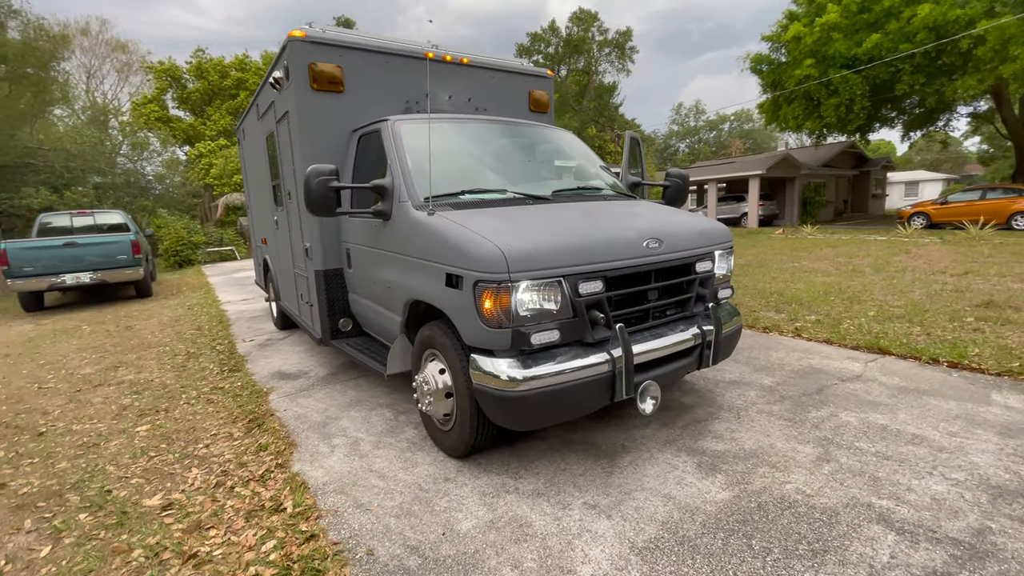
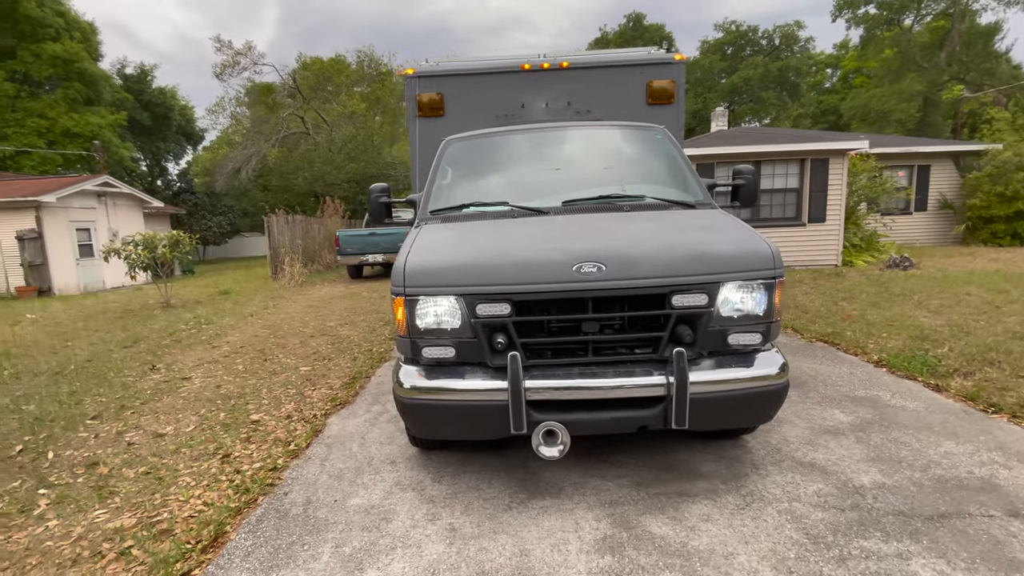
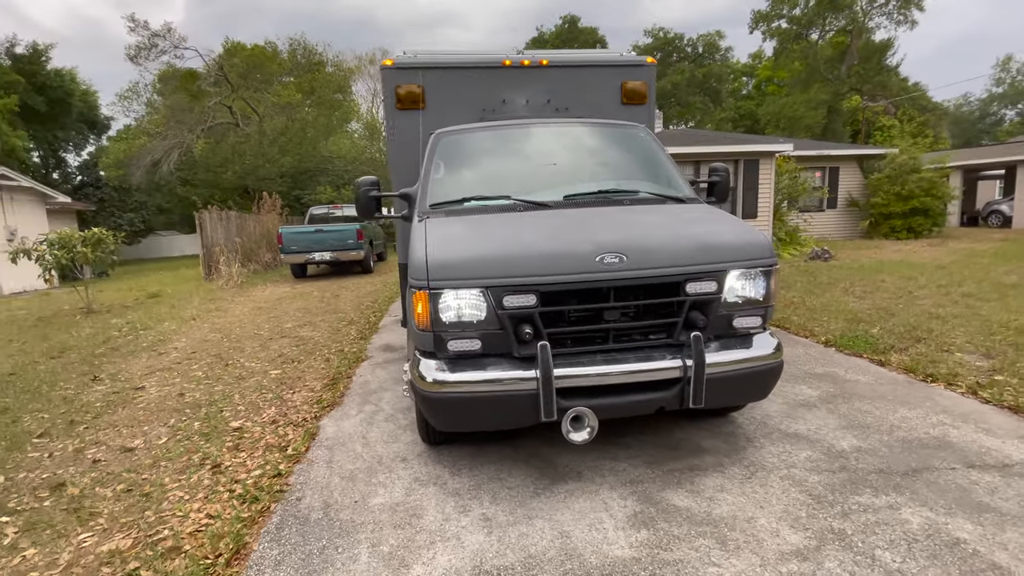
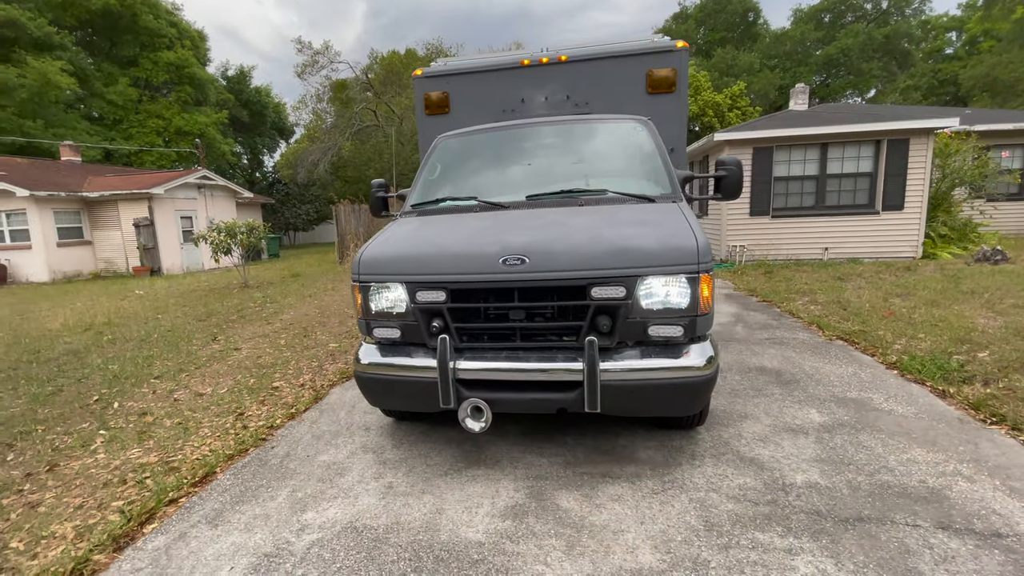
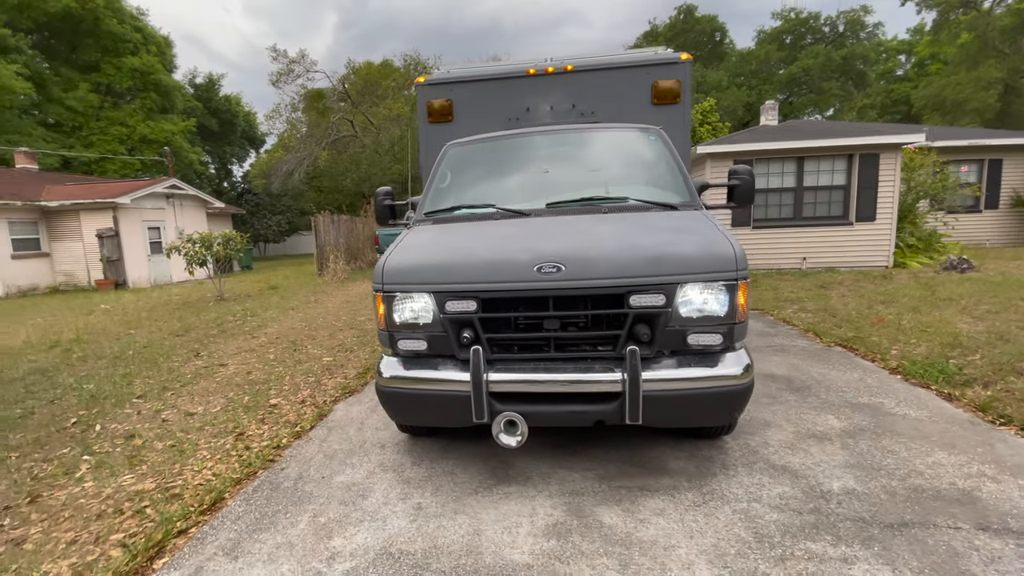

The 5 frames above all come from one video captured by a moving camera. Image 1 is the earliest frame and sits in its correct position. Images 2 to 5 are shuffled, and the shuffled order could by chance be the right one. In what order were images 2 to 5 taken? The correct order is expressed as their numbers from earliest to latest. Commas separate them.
3, 2, 5, 4
